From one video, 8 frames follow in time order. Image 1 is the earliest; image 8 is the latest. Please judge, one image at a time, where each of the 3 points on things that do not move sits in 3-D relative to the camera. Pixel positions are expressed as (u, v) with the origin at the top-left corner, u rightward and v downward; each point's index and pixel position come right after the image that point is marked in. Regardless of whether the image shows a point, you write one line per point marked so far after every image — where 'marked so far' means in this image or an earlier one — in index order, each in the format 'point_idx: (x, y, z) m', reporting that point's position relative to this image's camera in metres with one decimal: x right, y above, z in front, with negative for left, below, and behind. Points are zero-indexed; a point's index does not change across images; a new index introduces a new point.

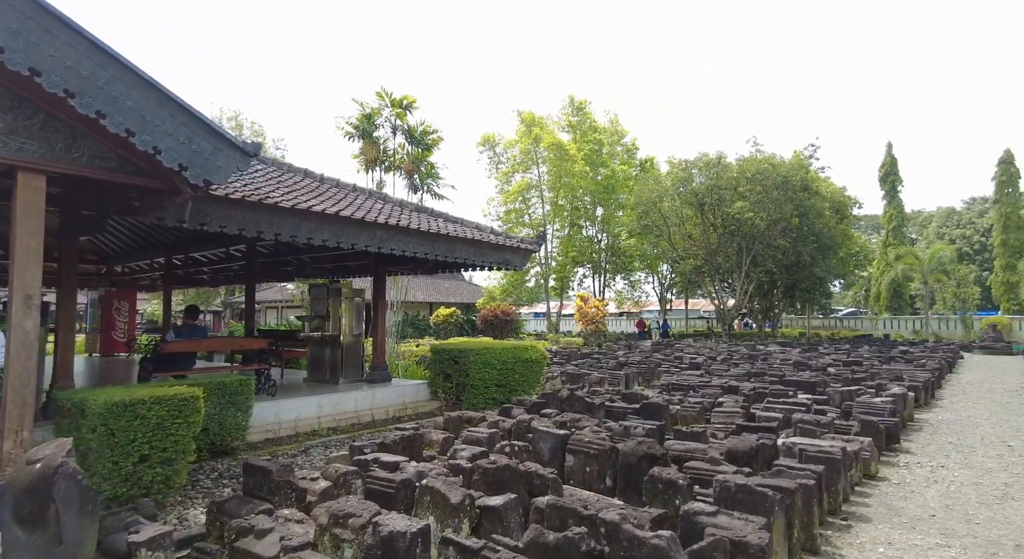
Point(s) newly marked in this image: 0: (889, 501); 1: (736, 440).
0: (+3.2, -1.9, +5.3) m
1: (+1.9, -1.4, +5.3) m
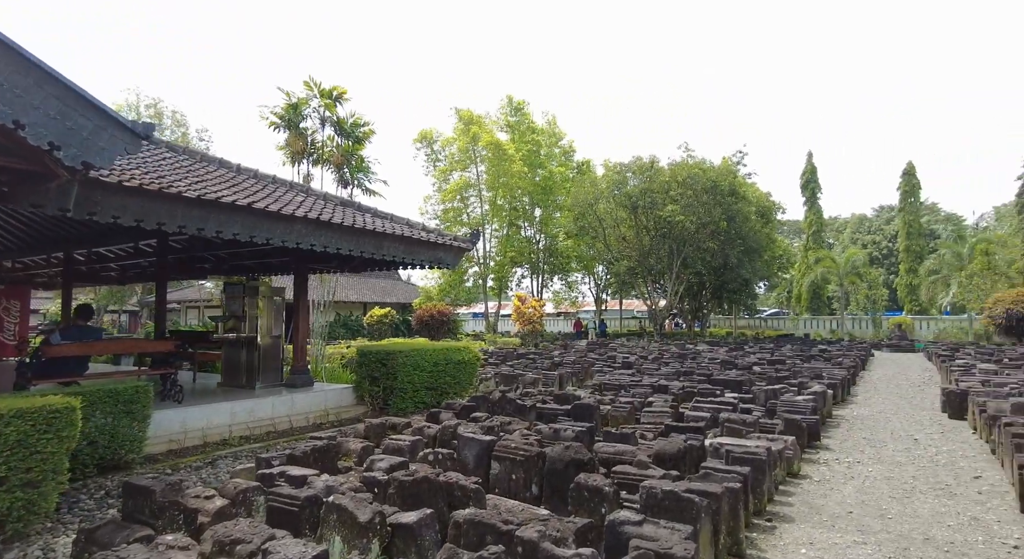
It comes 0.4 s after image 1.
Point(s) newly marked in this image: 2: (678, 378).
0: (+2.6, -1.9, +5.4) m
1: (+1.3, -1.4, +5.3) m
2: (+3.0, -1.8, +11.3) m
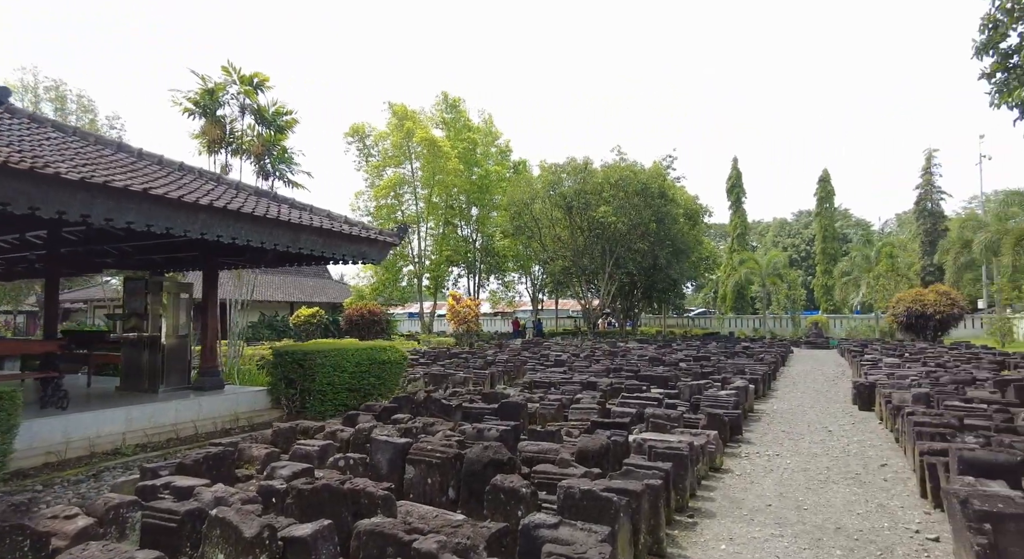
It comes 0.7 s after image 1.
0: (+1.9, -1.9, +5.4) m
1: (+0.6, -1.3, +5.2) m
2: (+1.7, -1.7, +11.4) m
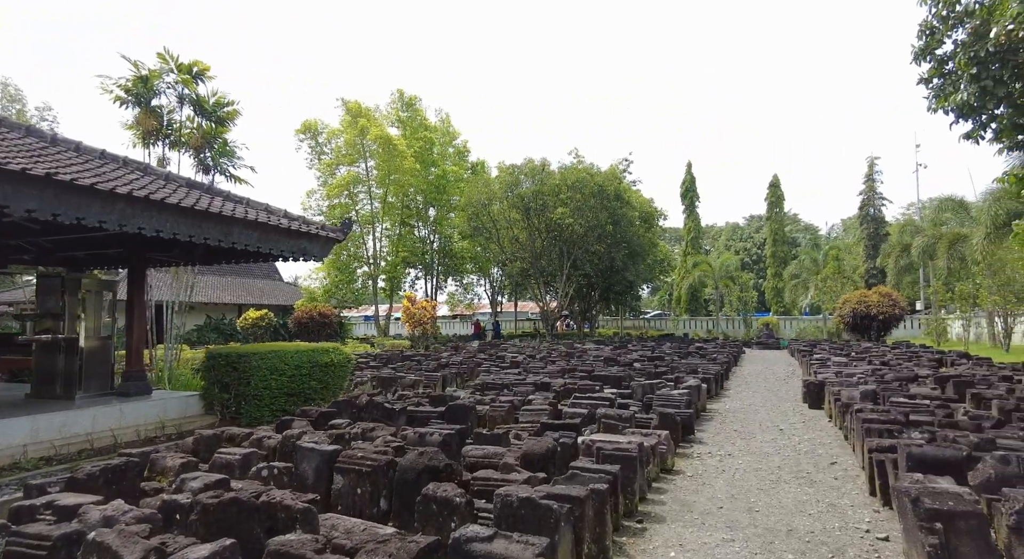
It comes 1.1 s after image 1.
0: (+1.4, -1.8, +5.2) m
1: (+0.2, -1.3, +4.9) m
2: (+0.9, -1.7, +11.1) m
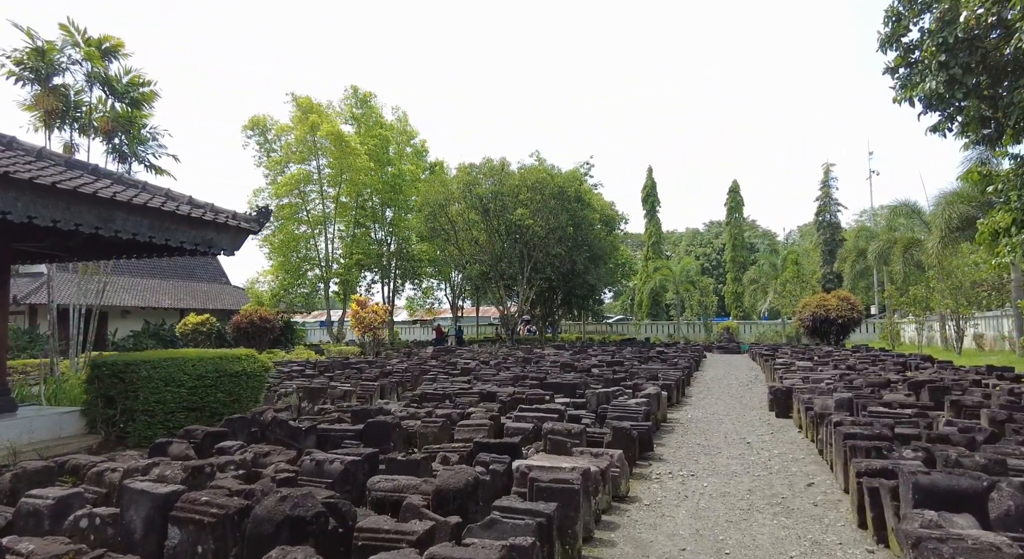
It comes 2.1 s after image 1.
0: (+0.9, -1.7, +4.3) m
1: (-0.4, -1.2, +3.9) m
2: (0.0, -1.7, +10.2) m
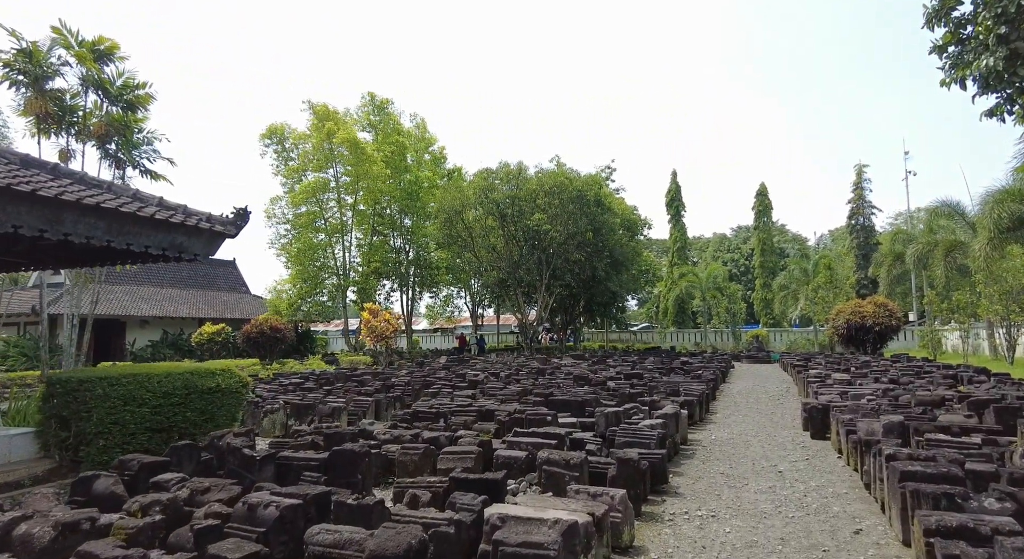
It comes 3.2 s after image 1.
0: (+0.7, -1.8, +3.4) m
1: (-0.6, -1.2, +3.1) m
2: (0.0, -1.8, +9.3) m
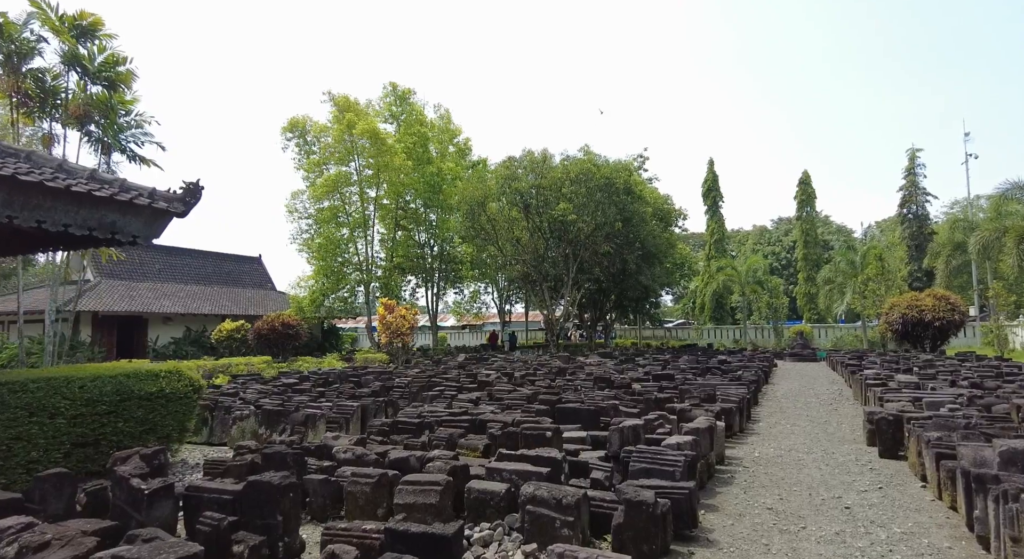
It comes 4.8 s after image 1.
0: (+0.4, -1.6, +2.0) m
1: (-0.9, -1.1, +1.8) m
2: (+0.1, -1.6, +8.0) m
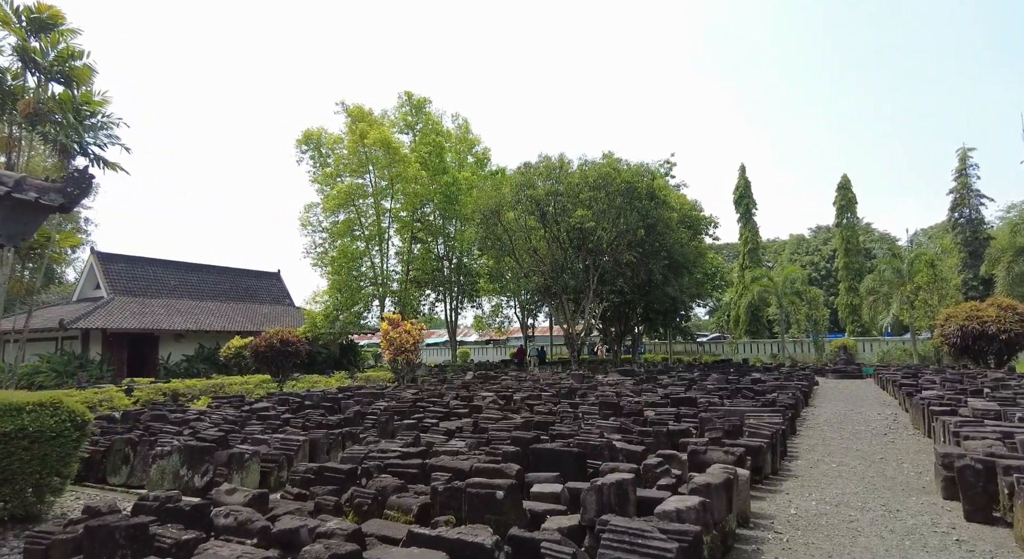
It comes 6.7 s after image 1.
0: (-0.2, -1.5, +0.5) m
1: (-1.5, -1.0, +0.3) m
2: (-0.2, -1.7, +6.5) m
